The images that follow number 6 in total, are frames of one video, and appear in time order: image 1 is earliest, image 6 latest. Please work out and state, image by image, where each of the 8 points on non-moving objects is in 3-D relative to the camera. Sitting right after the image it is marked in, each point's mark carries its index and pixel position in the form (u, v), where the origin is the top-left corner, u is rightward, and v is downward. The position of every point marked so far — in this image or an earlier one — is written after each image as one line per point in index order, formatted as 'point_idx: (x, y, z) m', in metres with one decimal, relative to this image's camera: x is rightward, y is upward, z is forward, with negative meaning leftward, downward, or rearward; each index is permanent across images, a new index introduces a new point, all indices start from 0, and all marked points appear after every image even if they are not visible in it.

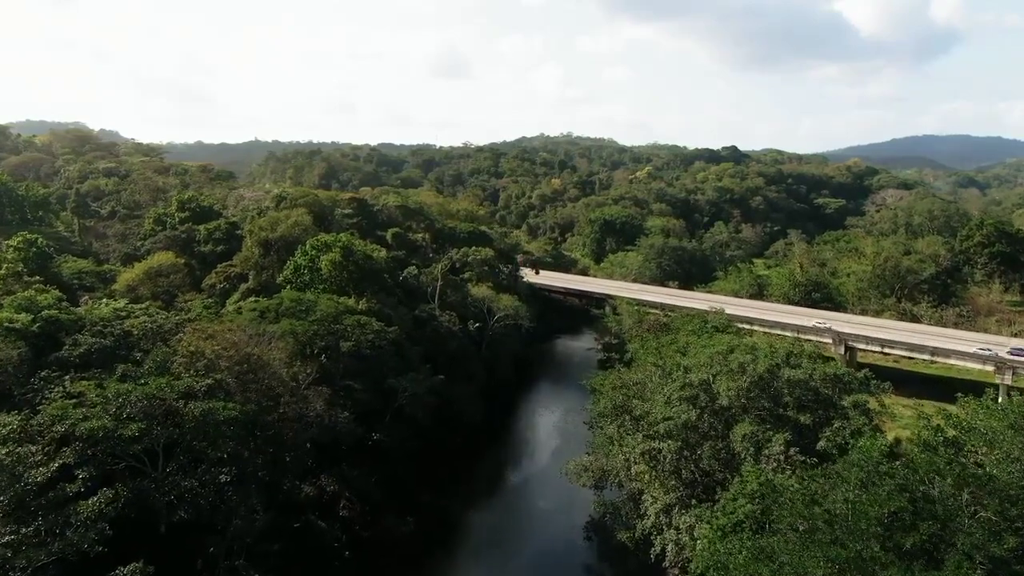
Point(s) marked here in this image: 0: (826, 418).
0: (+10.8, -4.5, +19.8) m
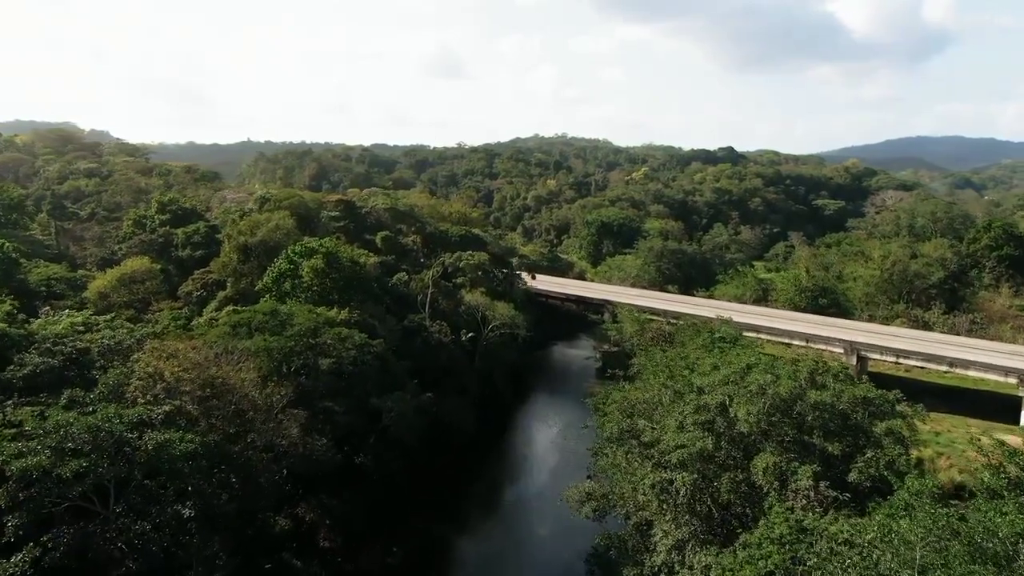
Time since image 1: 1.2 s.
0: (+10.6, -4.9, +17.9) m
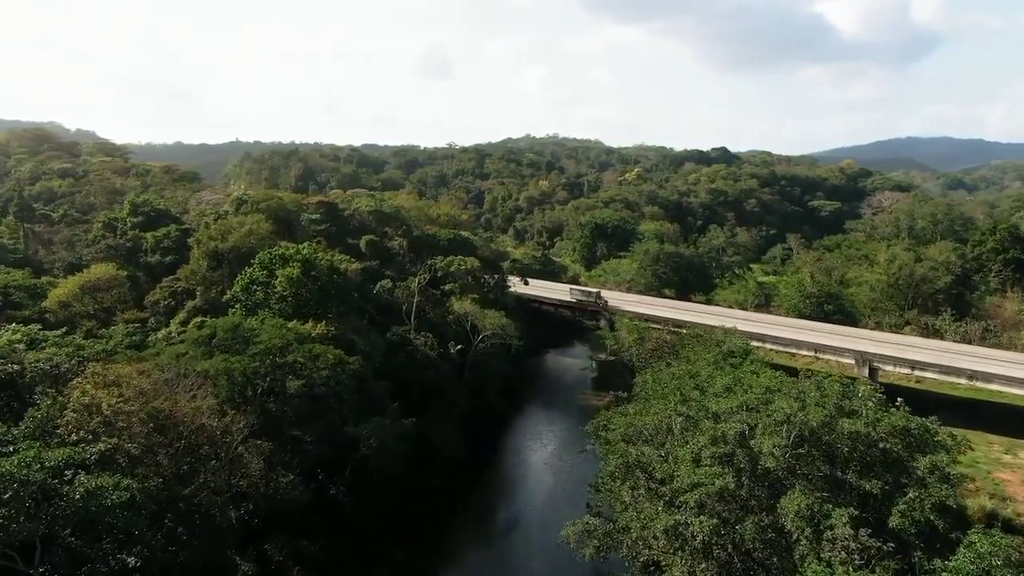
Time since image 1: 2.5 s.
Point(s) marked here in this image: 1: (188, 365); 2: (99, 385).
0: (+10.4, -5.3, +15.8) m
1: (-10.7, -2.5, +19.2) m
2: (-11.6, -2.7, +16.4) m
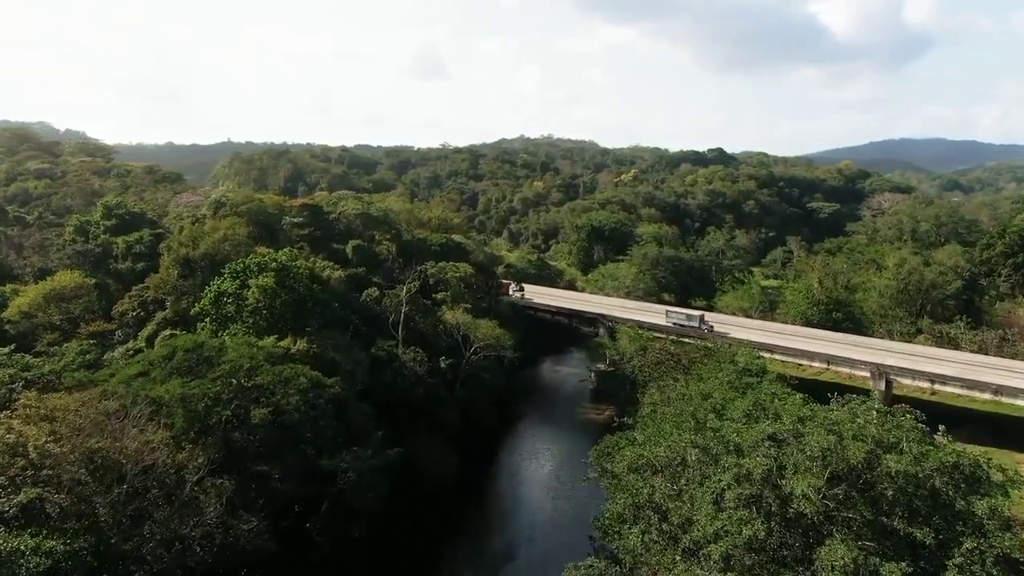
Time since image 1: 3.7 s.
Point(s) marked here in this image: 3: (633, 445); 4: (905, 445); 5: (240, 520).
0: (+10.3, -5.8, +13.7) m
1: (-10.9, -3.0, +17.0) m
2: (-11.7, -3.2, +14.1) m
3: (+4.1, -5.2, +19.5) m
4: (+10.1, -4.1, +15.0) m
5: (-7.5, -6.3, +15.9) m
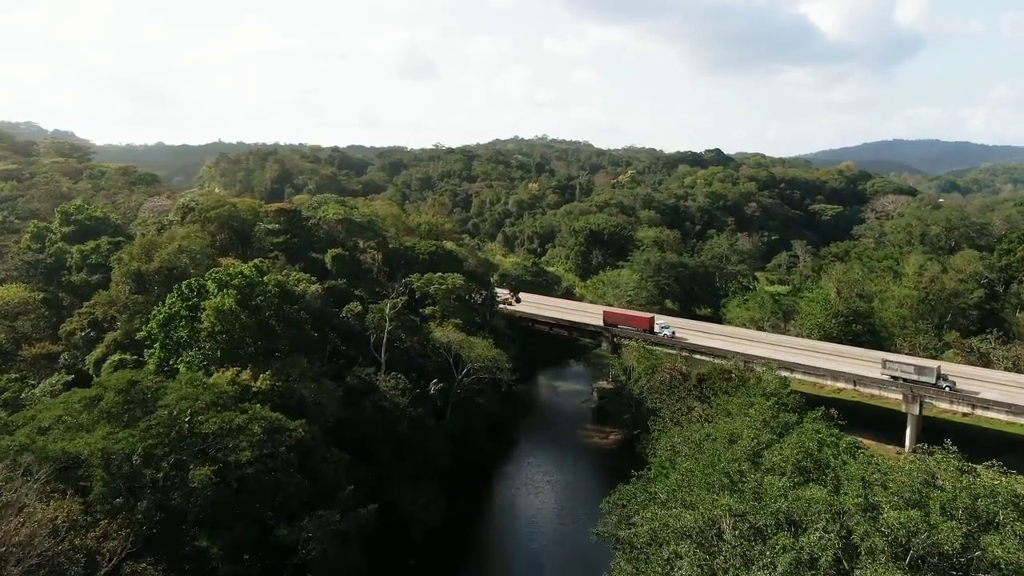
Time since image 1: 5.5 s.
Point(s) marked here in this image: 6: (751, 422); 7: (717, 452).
0: (+10.3, -6.5, +10.6) m
1: (-10.9, -3.8, +13.7) m
2: (-11.7, -4.0, +10.8) m
3: (+4.0, -6.0, +16.4) m
4: (+10.1, -4.8, +11.9) m
5: (-7.5, -7.1, +12.6) m
6: (+7.7, -4.3, +18.8) m
7: (+6.2, -4.9, +17.8) m
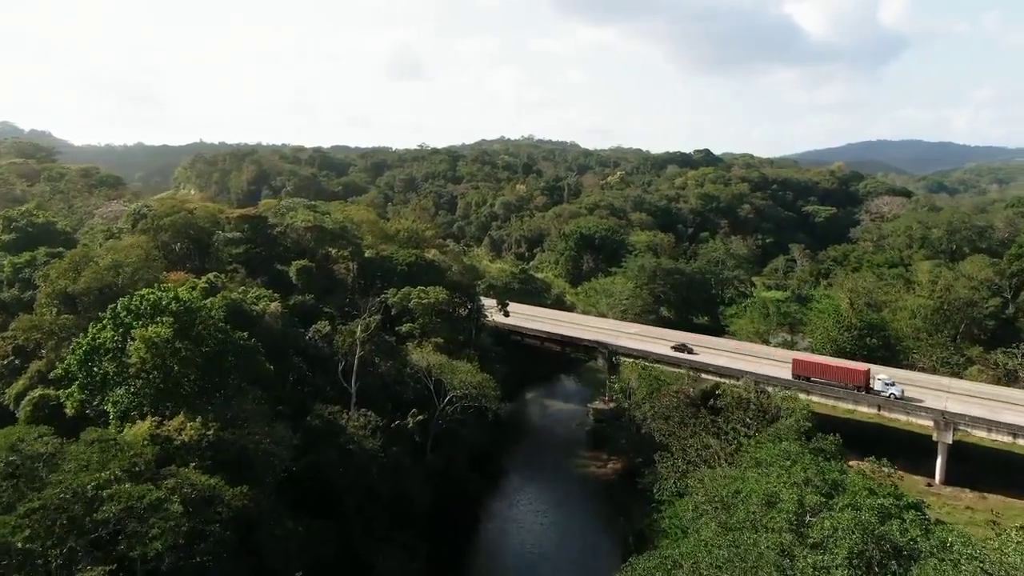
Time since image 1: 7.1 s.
0: (+10.3, -7.2, +7.6) m
1: (-11.1, -4.6, +10.1) m
2: (-11.8, -4.8, +7.3) m
3: (+3.8, -6.7, +13.2) m
4: (+10.0, -5.5, +8.9) m
5: (-7.6, -7.9, +9.2) m
6: (+7.5, -5.1, +15.7) m
7: (+5.9, -5.7, +14.7) m
